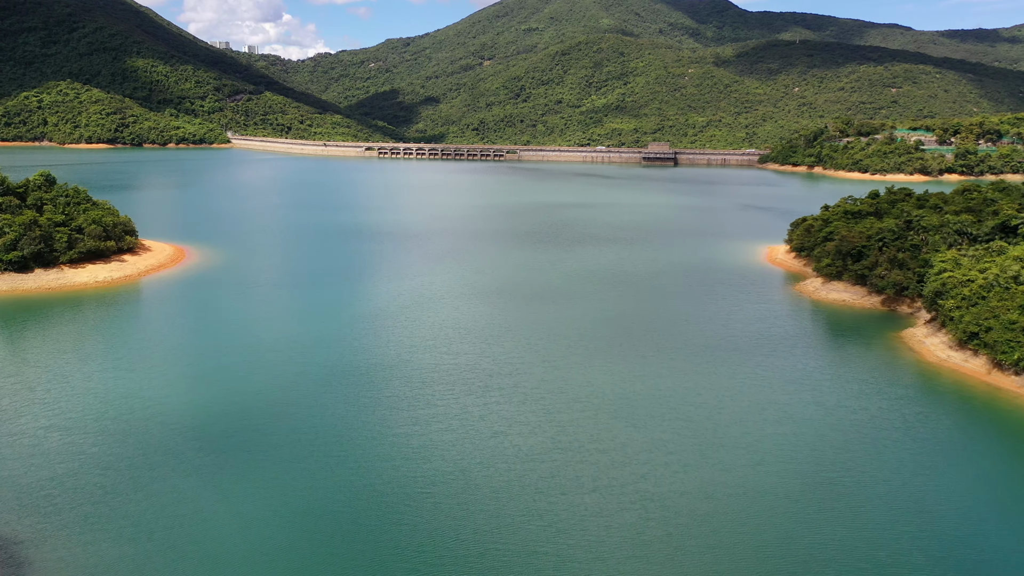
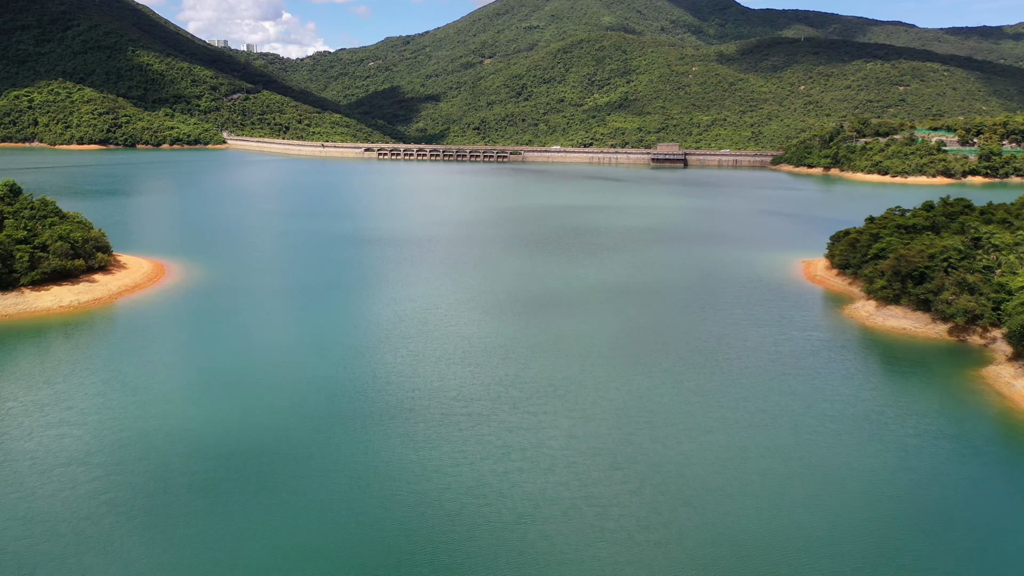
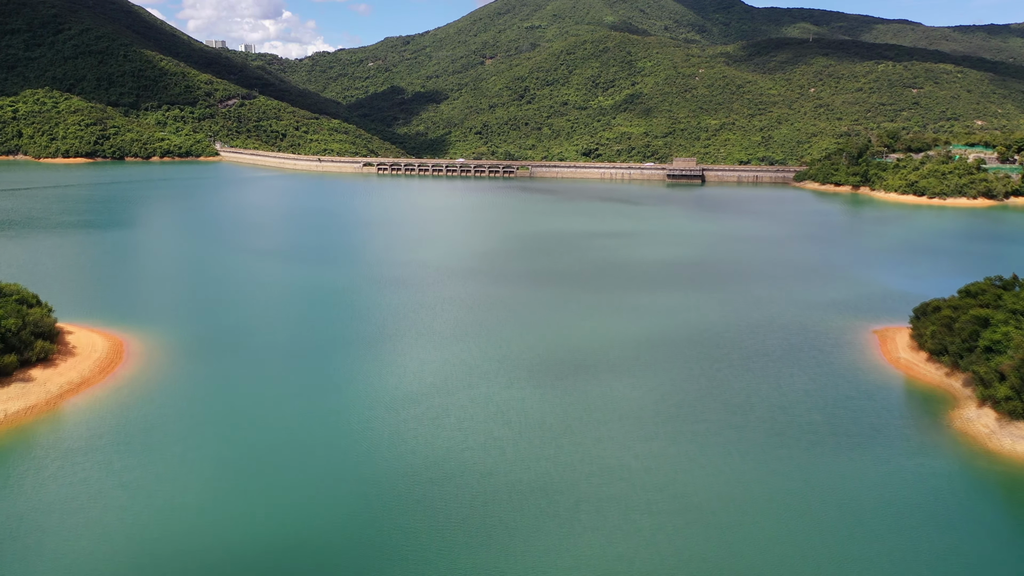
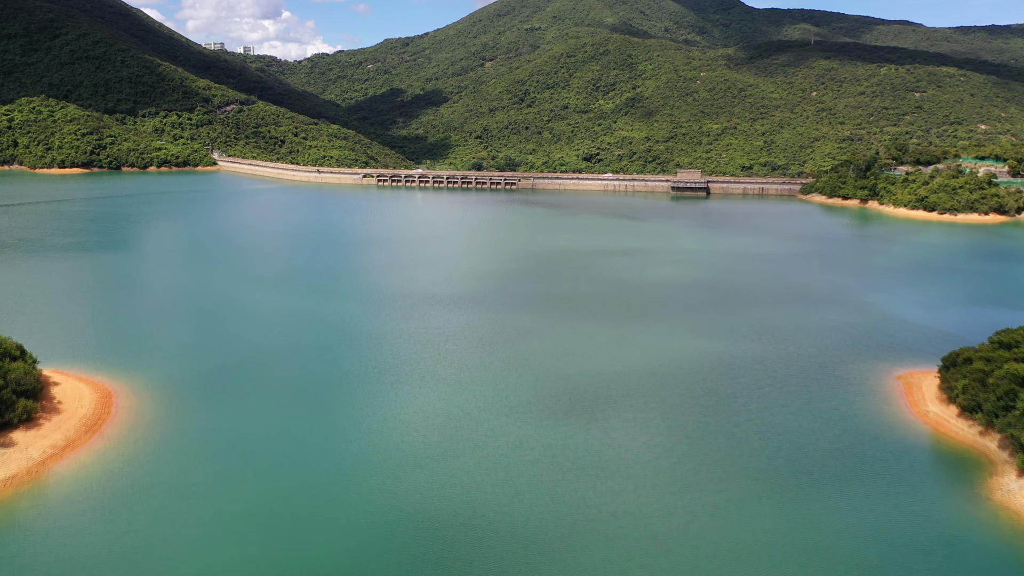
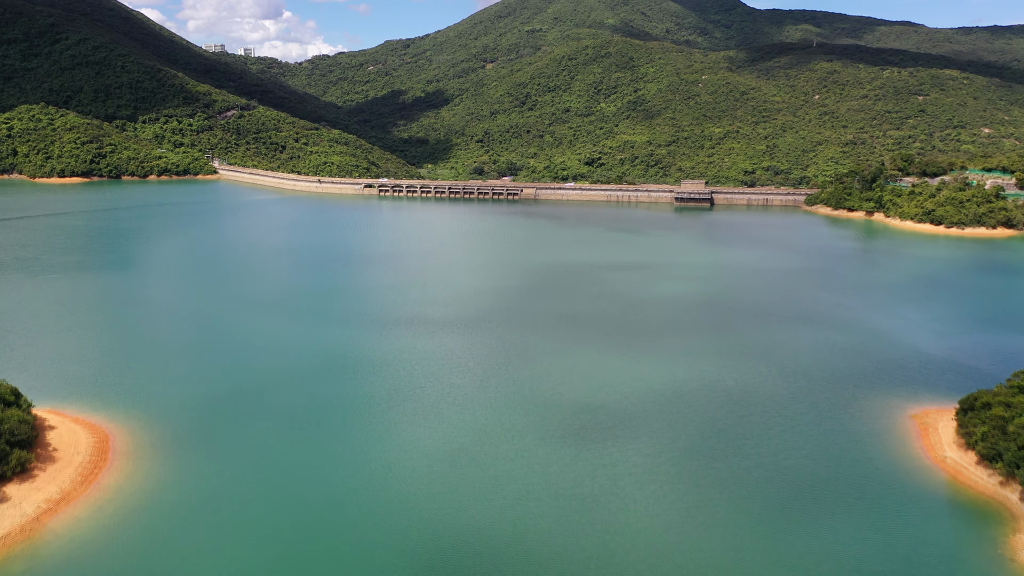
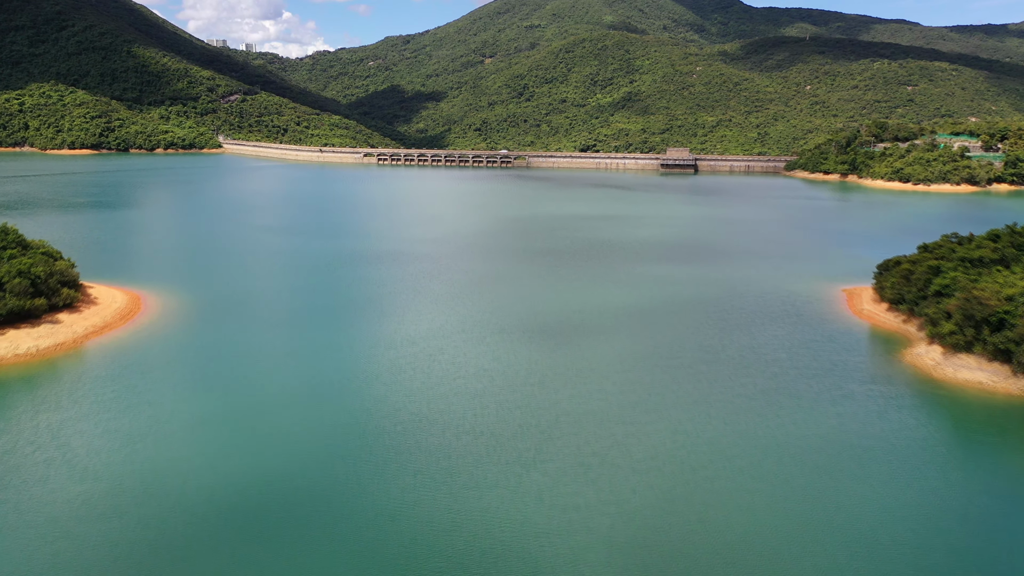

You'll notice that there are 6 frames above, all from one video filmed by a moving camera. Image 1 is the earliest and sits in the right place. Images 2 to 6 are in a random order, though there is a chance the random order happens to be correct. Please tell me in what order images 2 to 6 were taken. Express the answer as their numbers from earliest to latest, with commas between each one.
2, 6, 3, 4, 5
